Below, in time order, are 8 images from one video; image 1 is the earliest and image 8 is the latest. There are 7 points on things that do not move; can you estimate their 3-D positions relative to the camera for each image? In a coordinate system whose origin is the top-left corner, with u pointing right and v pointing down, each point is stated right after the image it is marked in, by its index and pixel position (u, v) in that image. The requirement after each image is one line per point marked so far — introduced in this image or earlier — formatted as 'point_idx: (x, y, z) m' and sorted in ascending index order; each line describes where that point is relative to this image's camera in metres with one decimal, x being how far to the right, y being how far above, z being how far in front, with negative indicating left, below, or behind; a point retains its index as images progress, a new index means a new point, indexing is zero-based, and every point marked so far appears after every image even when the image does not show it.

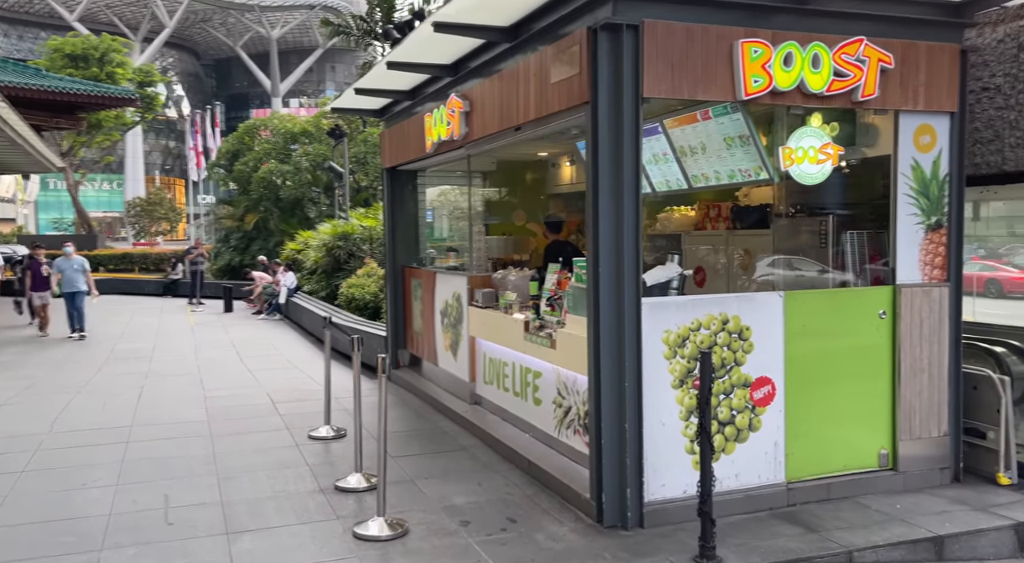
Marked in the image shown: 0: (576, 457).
0: (+0.4, -1.1, +4.7) m
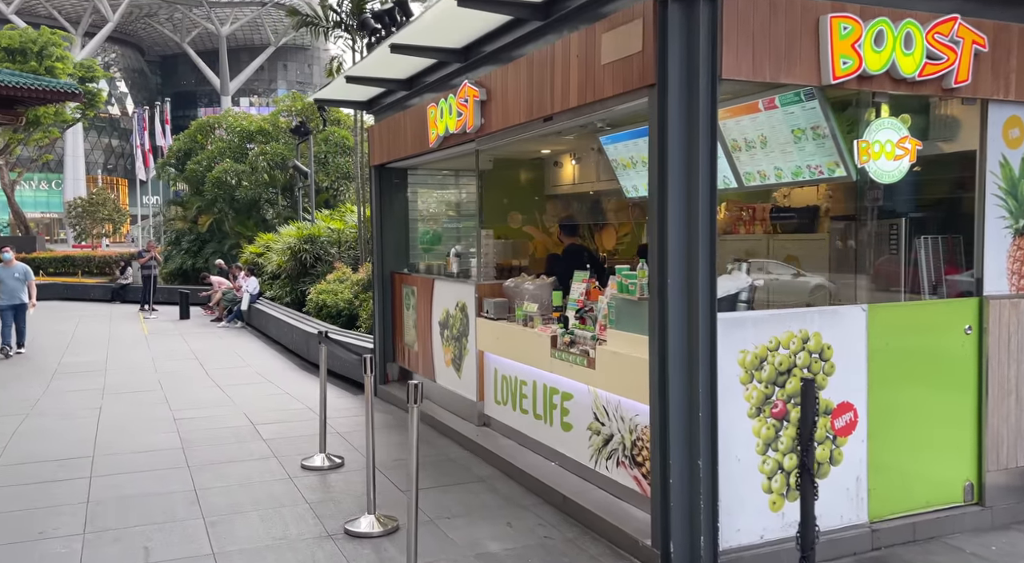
0: (+0.6, -1.1, +4.2) m
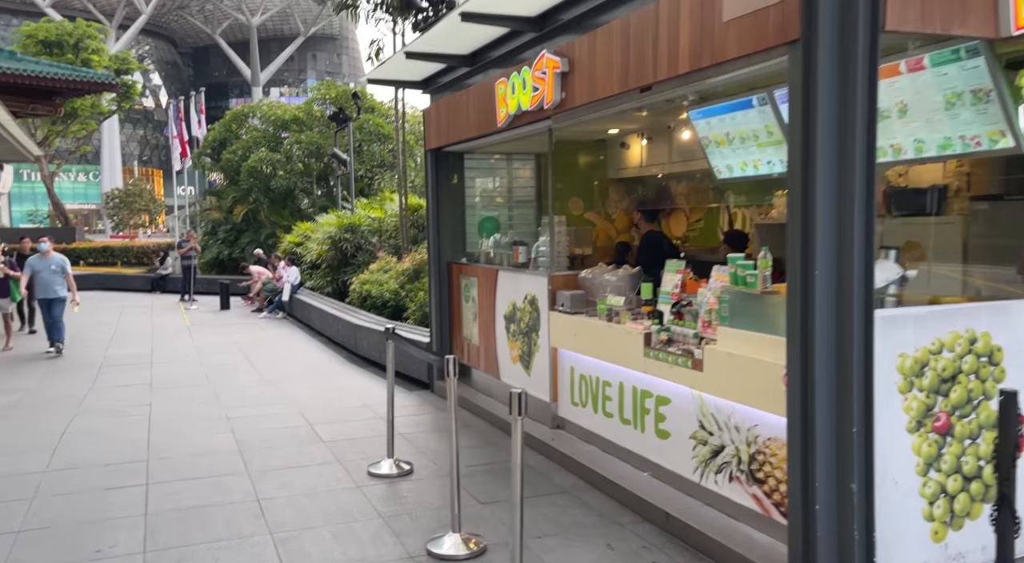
0: (+1.0, -1.1, +3.7) m
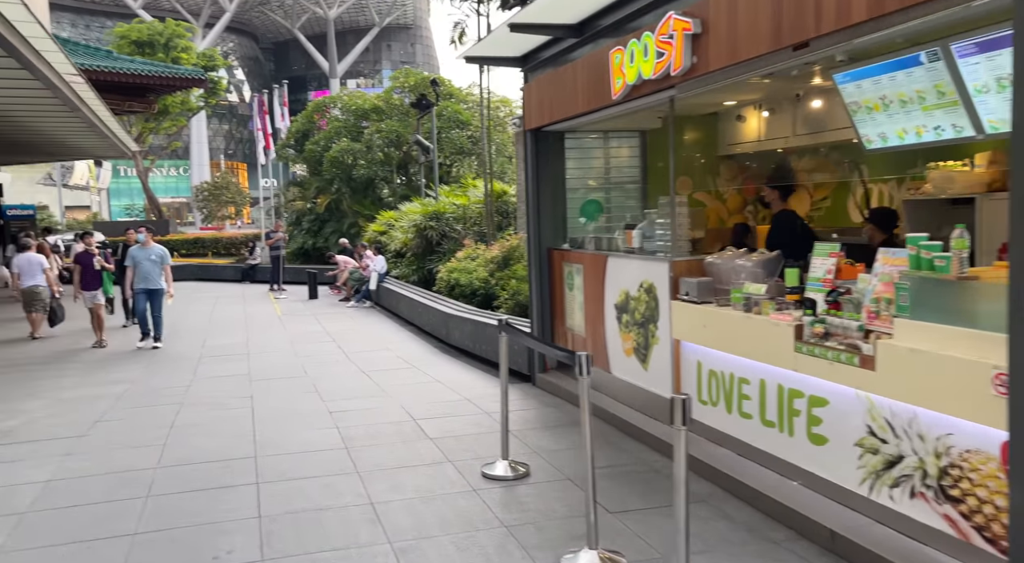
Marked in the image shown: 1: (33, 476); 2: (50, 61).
0: (+1.6, -1.0, +3.2) m
1: (-3.0, -1.2, +4.9) m
2: (-7.3, +3.5, +12.5) m
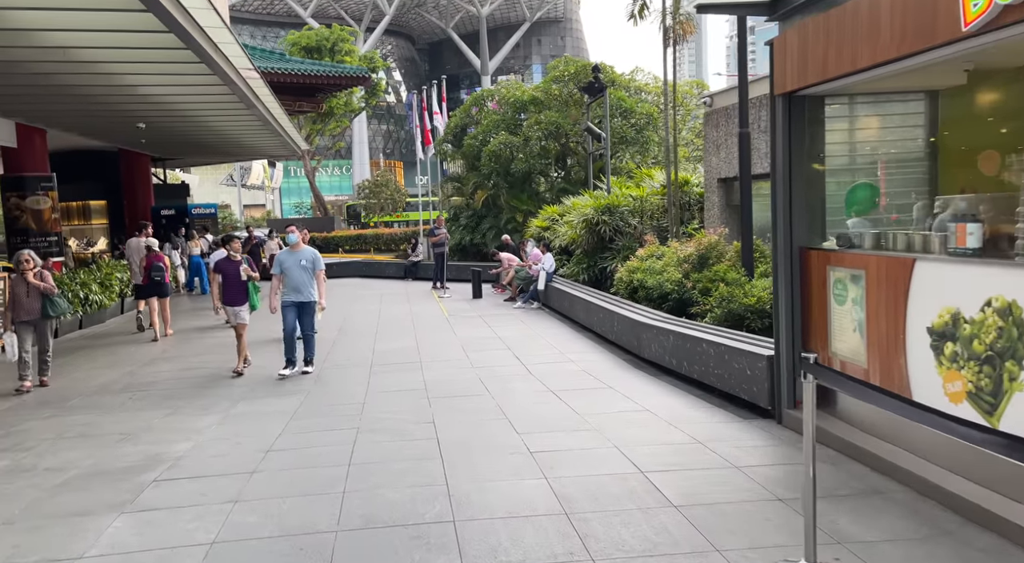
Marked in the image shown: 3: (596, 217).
0: (+2.6, -1.1, +1.5) m
1: (-1.6, -1.3, +4.0) m
2: (-4.5, +3.5, +12.2) m
3: (+1.6, +1.2, +15.0) m
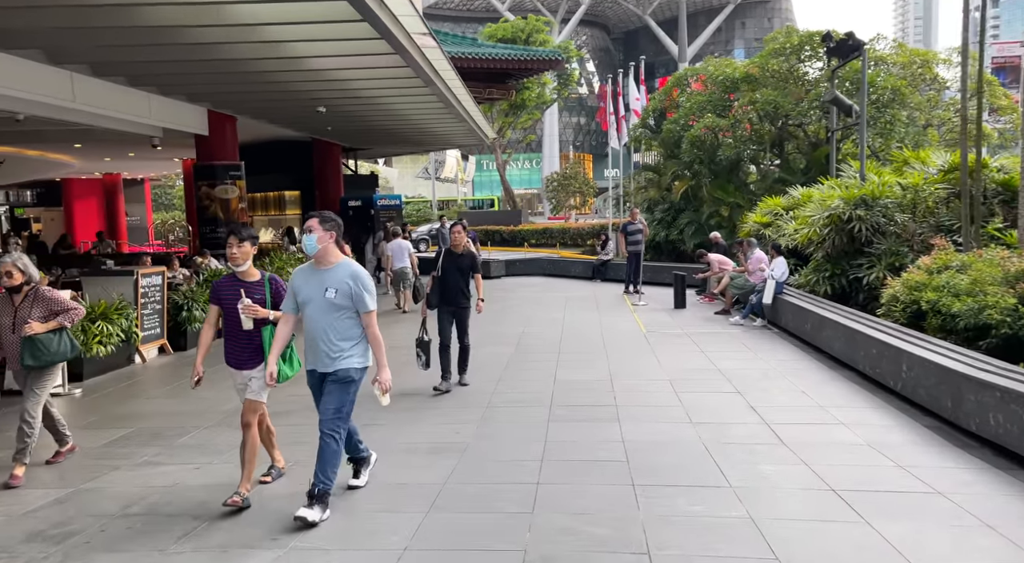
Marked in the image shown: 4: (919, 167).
0: (+2.7, -1.4, -1.7) m
1: (-0.9, -1.5, +1.8) m
2: (-1.5, +3.5, +10.3) m
3: (+5.0, +1.0, +11.6) m
4: (+6.3, +1.8, +12.2) m
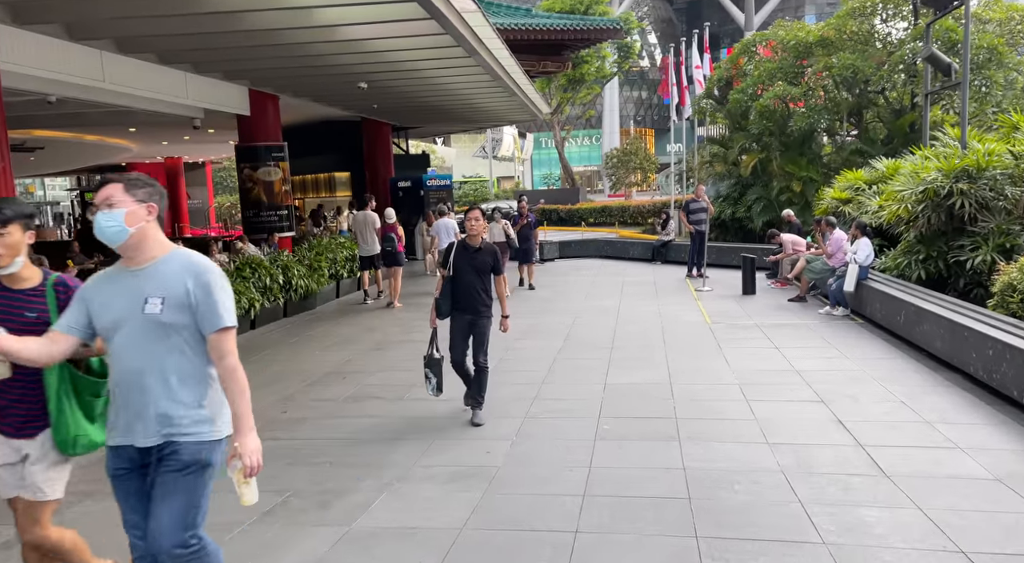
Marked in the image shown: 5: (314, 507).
0: (+2.3, -1.6, -2.9) m
1: (-1.0, -1.5, +0.8) m
2: (-1.0, +3.6, +9.3) m
3: (+5.6, +1.2, +10.1) m
4: (+7.0, +2.0, +10.6) m
5: (-1.2, -1.3, +4.4) m
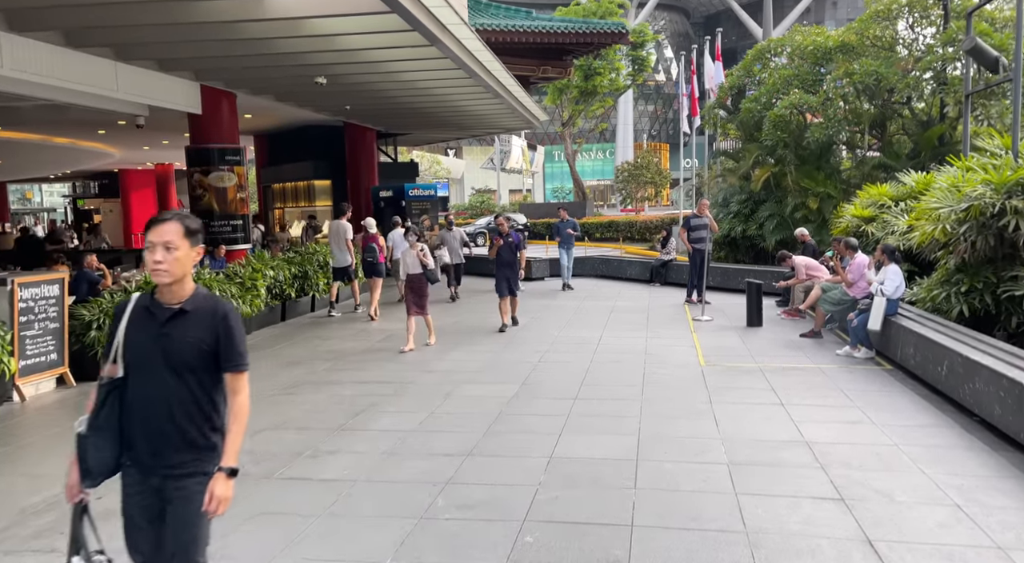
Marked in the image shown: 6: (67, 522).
0: (+1.5, -1.7, -4.9) m
1: (-1.7, -1.7, -1.1) m
2: (-1.5, +3.4, +7.5) m
3: (+5.1, +0.8, +8.2) m
4: (+6.5, +1.6, +8.6) m
5: (-1.9, -1.5, +2.5) m
6: (-2.6, -1.4, +4.6) m
